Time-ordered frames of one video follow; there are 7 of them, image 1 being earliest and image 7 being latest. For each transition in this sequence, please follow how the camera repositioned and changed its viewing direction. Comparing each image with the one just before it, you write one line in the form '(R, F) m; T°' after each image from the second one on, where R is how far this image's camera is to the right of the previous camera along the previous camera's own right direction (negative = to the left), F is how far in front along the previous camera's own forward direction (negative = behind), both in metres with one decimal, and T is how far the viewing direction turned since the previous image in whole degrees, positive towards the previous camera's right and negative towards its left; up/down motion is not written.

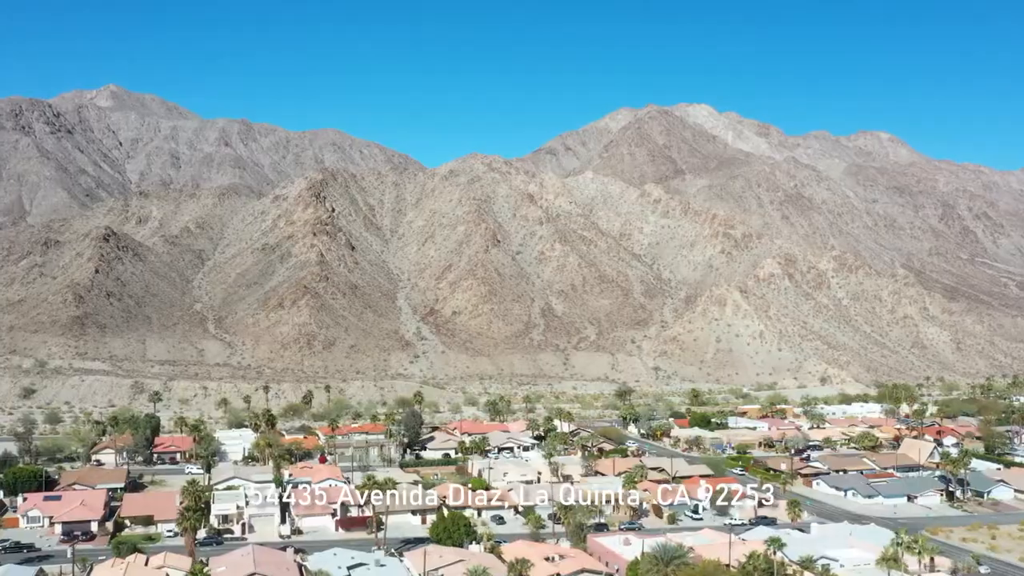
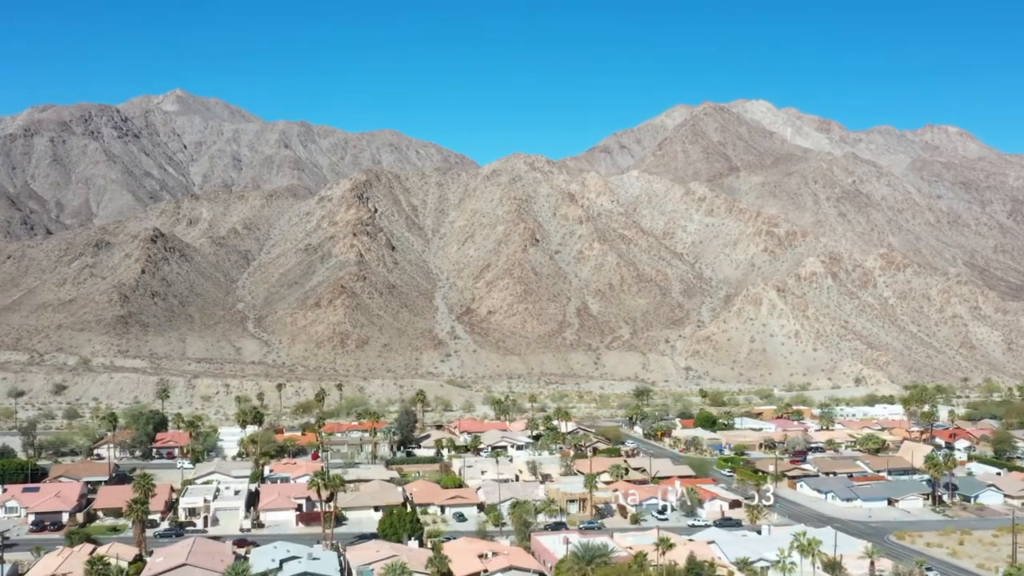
(+4.8, -0.5) m; -4°
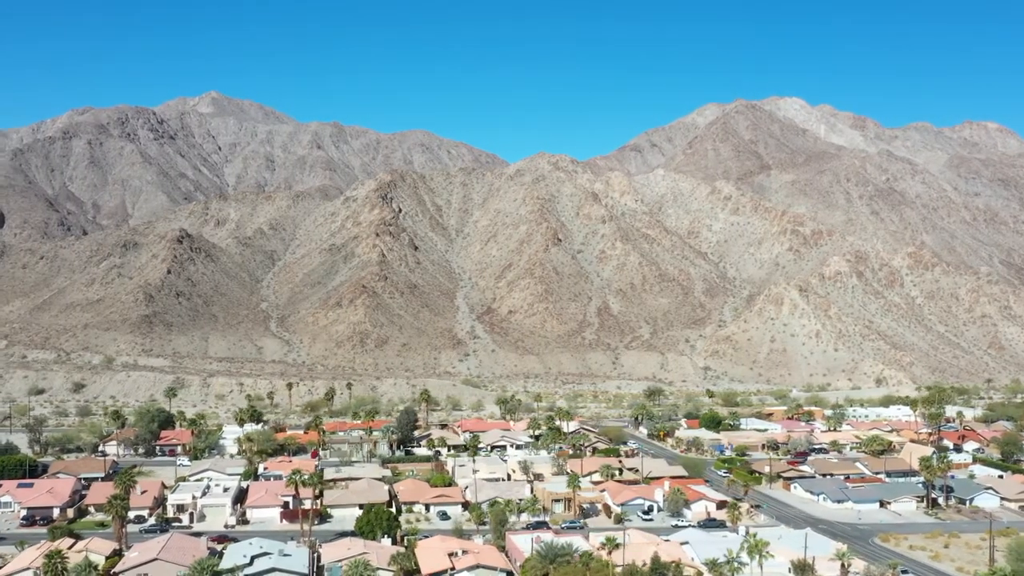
(+2.4, -0.3) m; -2°
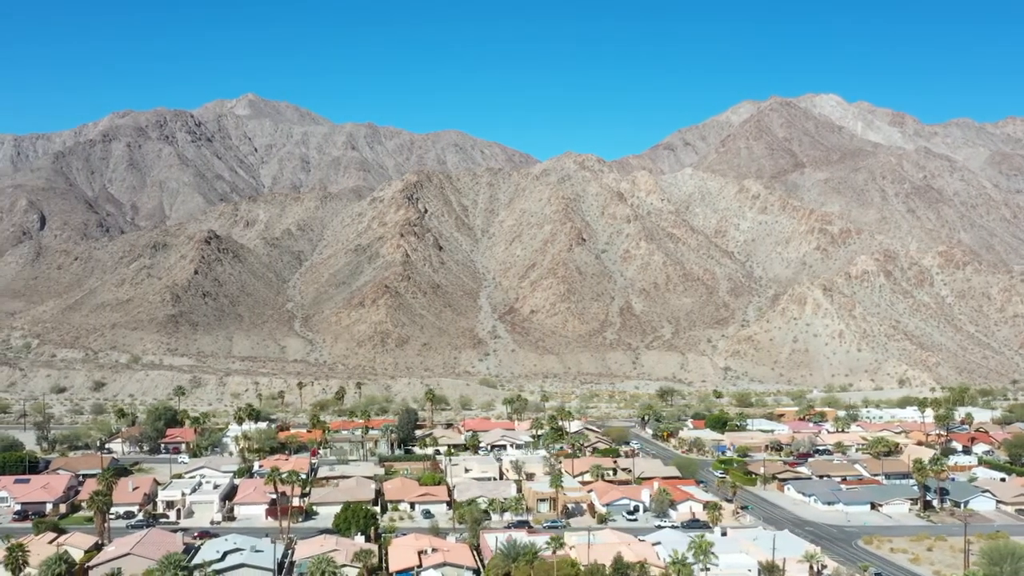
(+2.6, -0.3) m; -2°
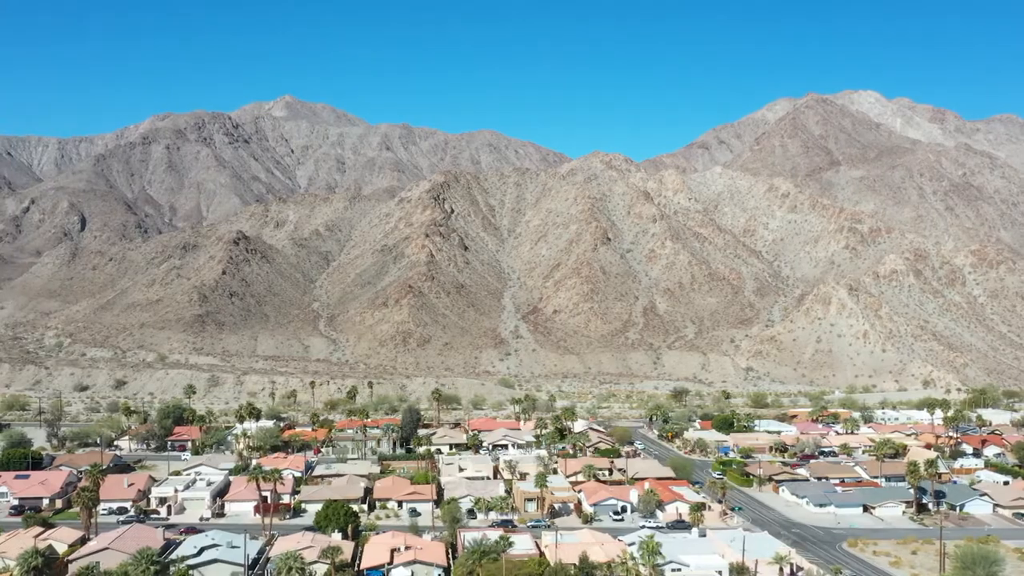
(+2.5, -0.3) m; -2°
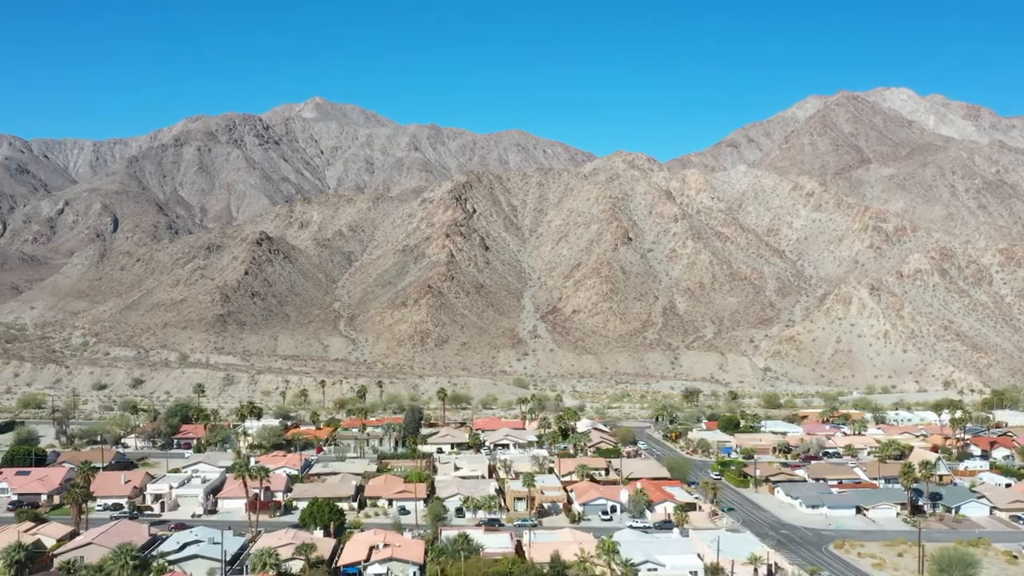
(+2.1, -0.3) m; -2°
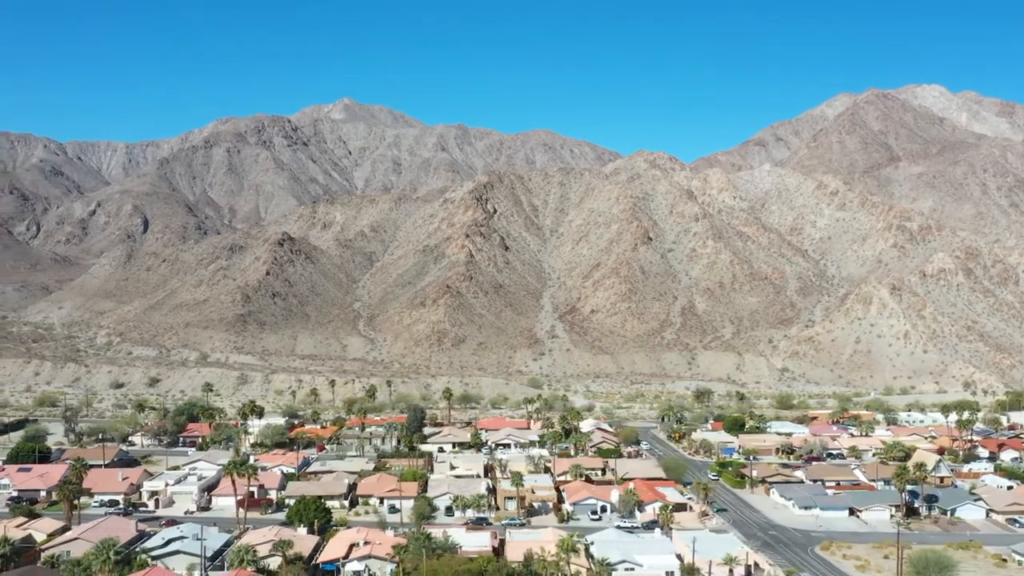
(+2.0, -0.2) m; -2°
